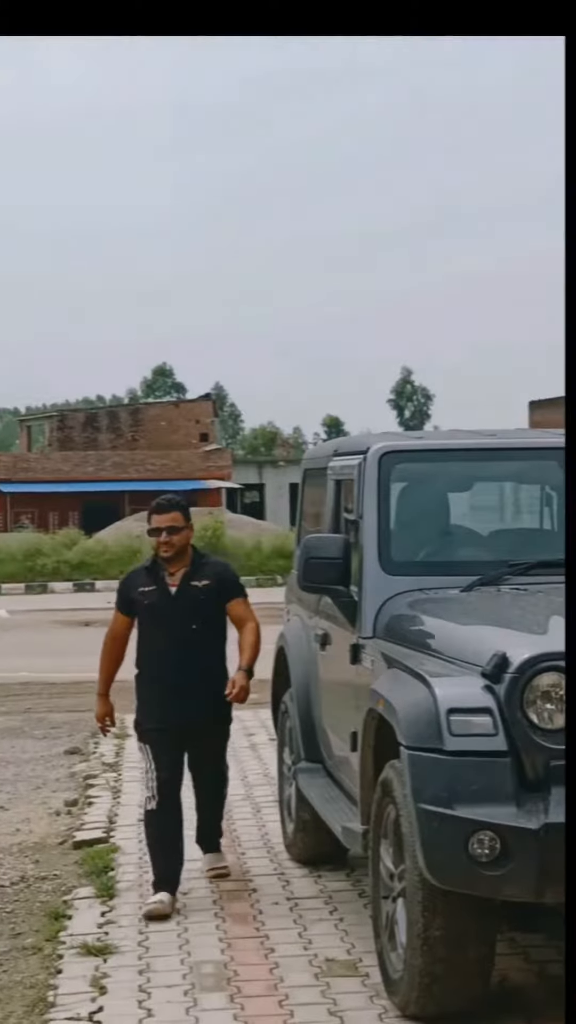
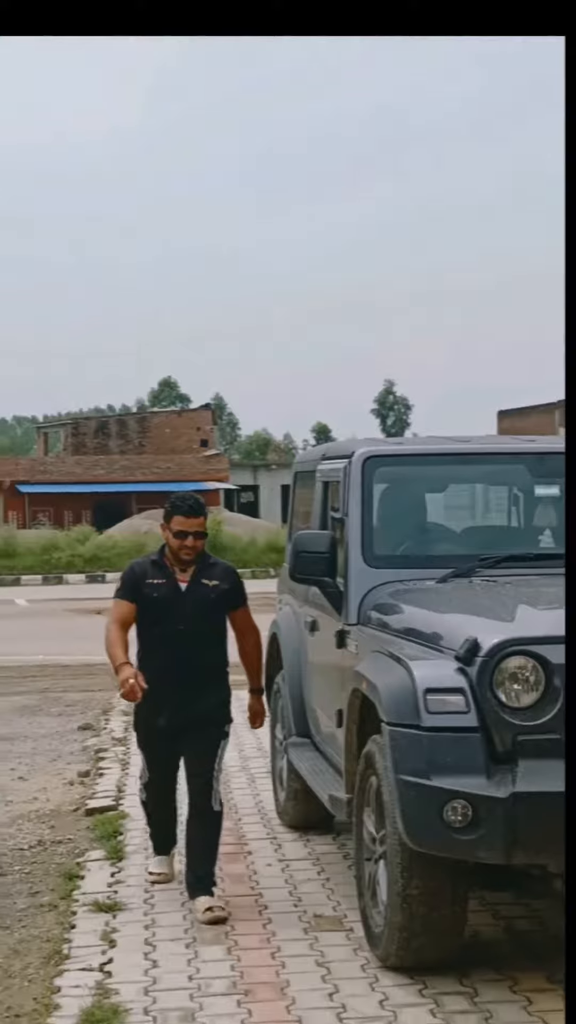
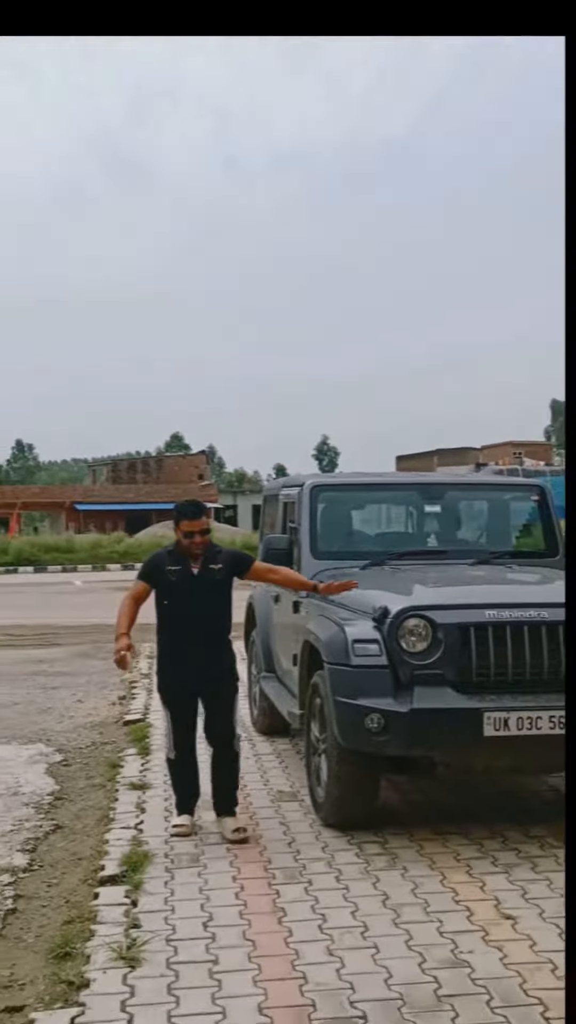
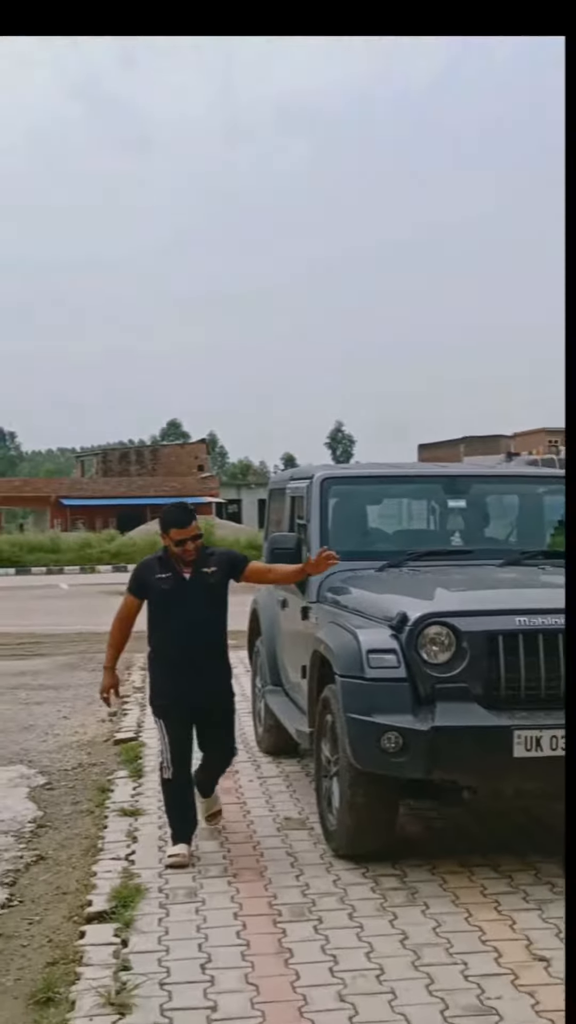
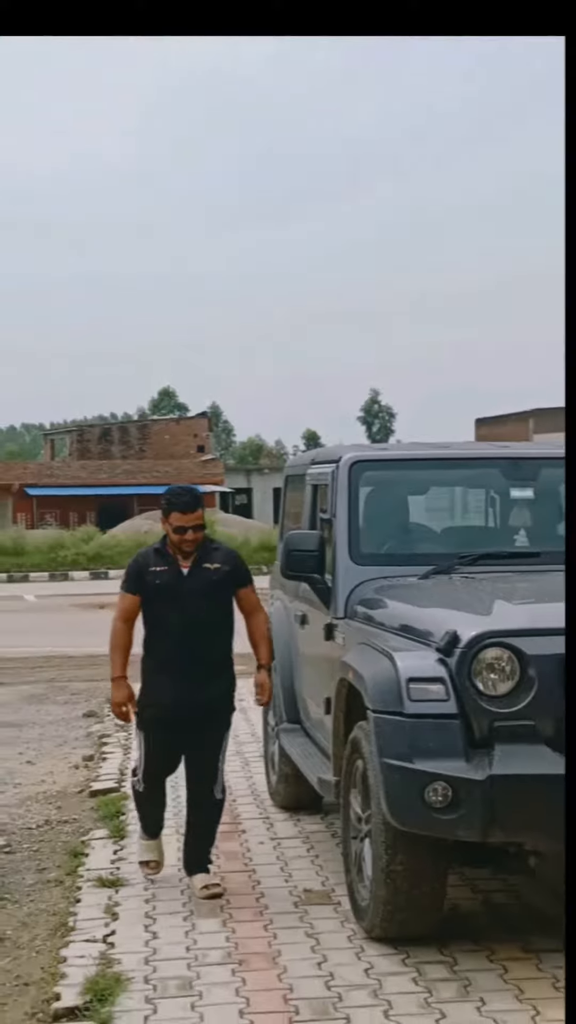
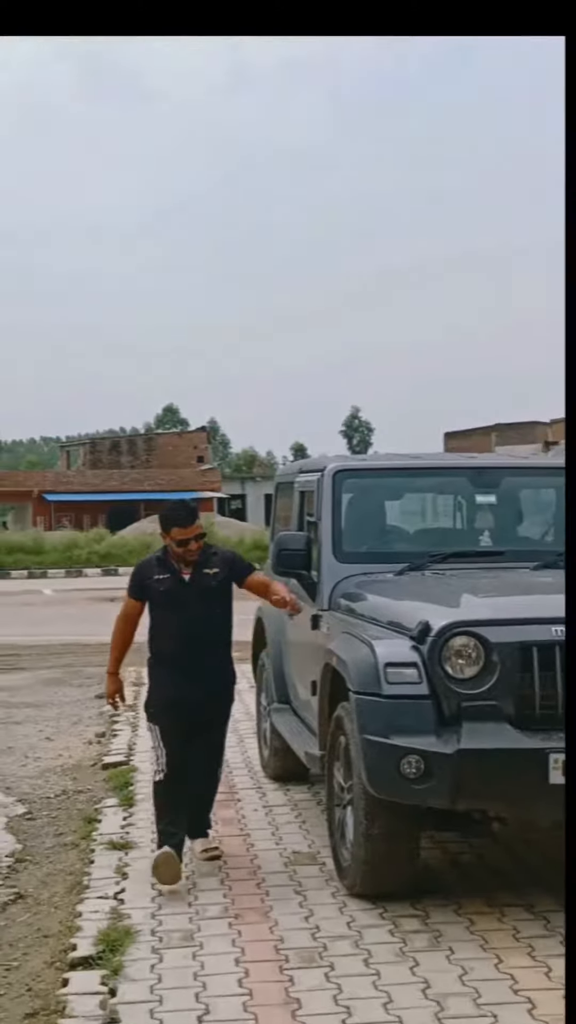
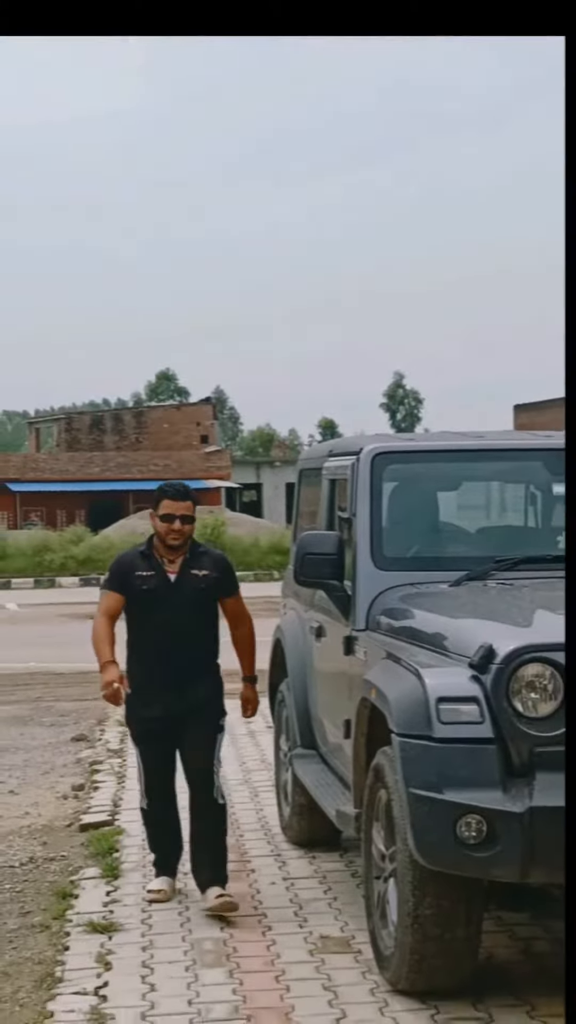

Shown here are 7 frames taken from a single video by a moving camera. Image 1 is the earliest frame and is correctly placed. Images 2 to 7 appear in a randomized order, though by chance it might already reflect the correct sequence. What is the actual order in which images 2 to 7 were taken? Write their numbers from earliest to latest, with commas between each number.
7, 2, 5, 6, 4, 3
